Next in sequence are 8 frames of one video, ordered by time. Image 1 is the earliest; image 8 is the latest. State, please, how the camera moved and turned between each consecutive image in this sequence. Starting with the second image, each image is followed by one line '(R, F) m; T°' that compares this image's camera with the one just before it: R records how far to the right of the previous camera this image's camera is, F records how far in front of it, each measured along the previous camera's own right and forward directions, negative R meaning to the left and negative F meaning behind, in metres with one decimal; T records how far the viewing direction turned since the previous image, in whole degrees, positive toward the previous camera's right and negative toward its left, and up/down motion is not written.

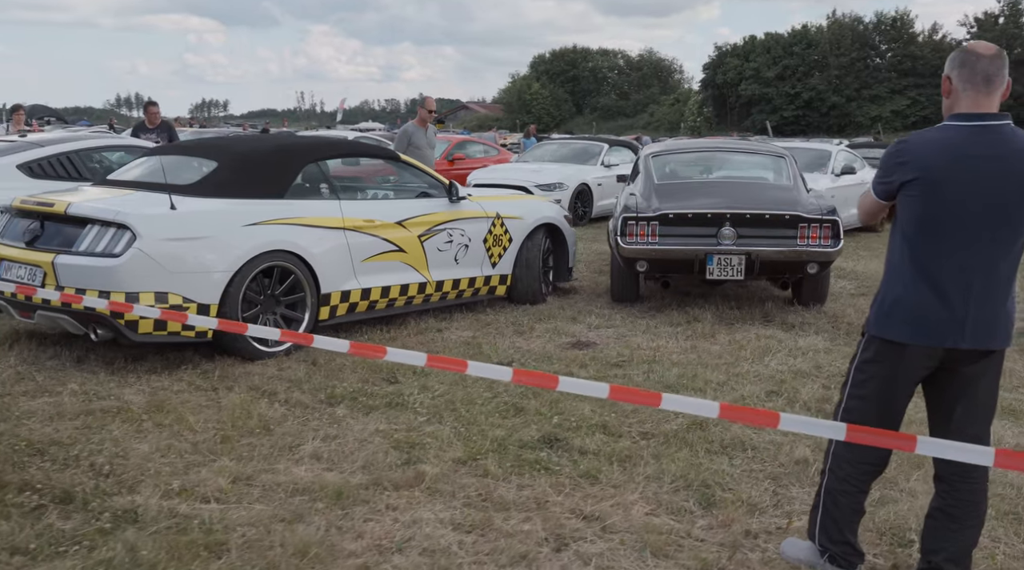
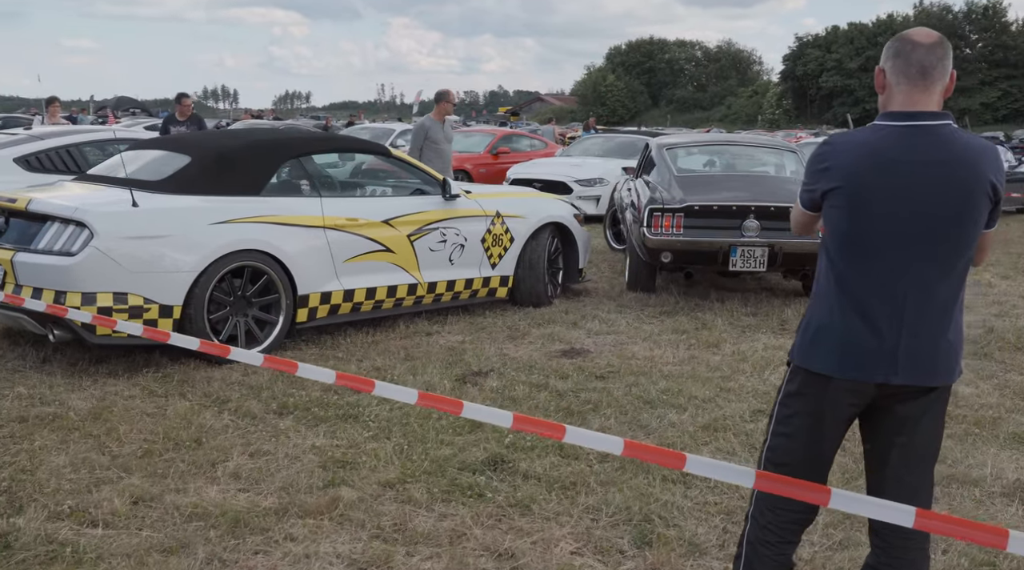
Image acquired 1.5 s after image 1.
(+0.5, +0.3) m; -4°
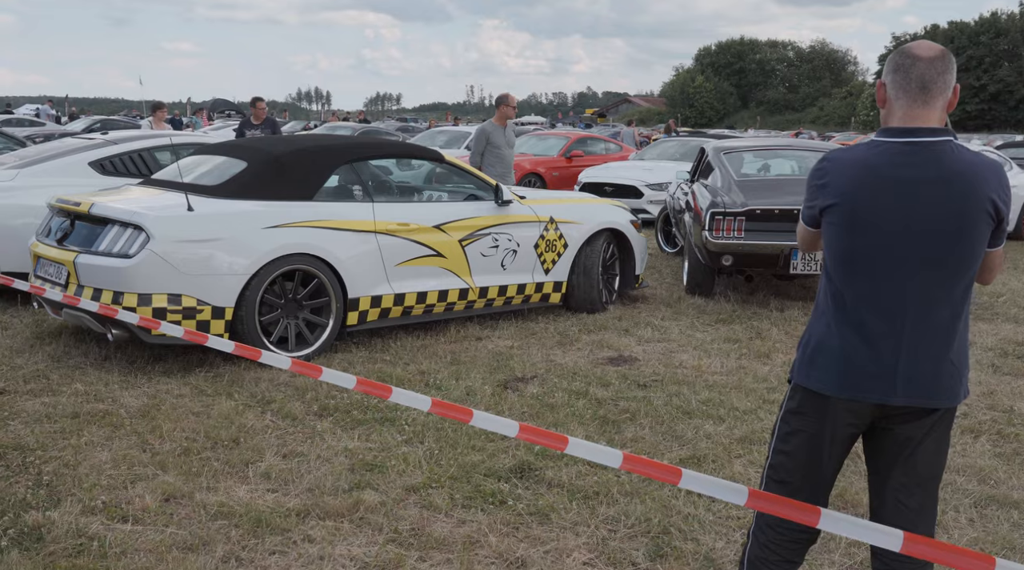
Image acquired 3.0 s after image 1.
(+0.2, 0.0) m; -5°
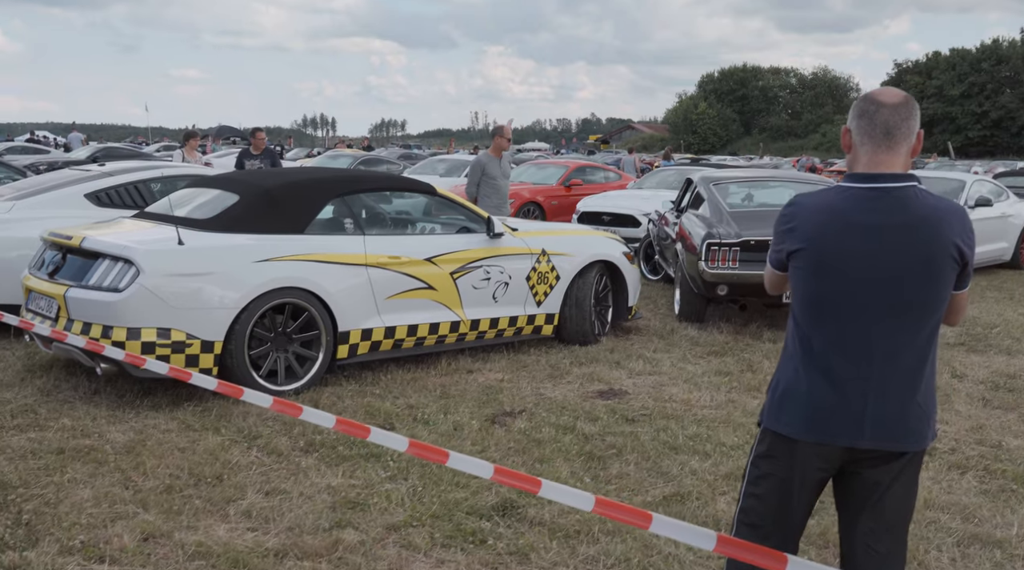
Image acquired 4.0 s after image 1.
(+0.1, 0.0) m; 0°
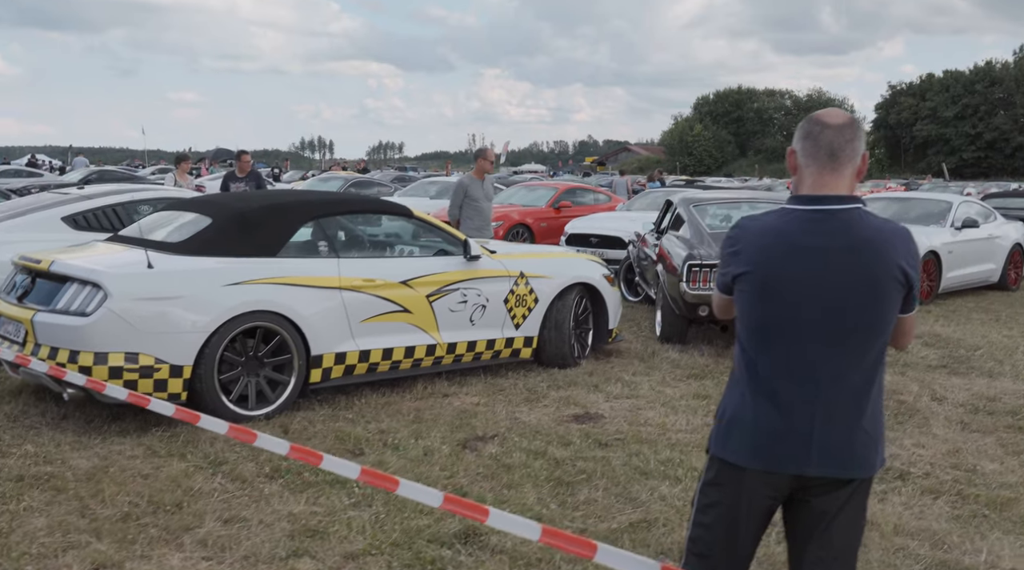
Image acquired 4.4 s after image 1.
(+0.1, 0.0) m; 0°
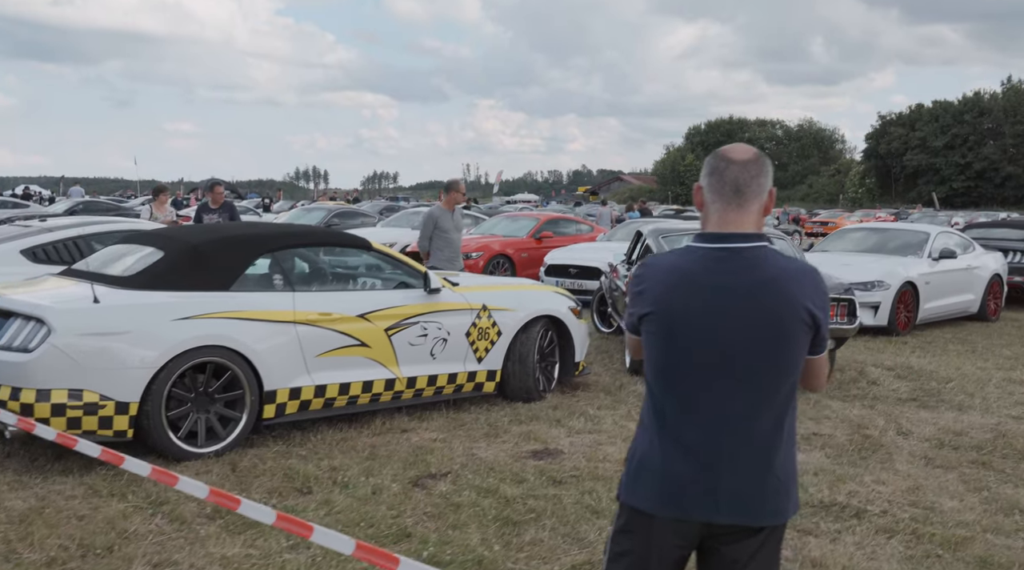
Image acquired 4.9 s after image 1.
(+0.2, +0.1) m; +1°
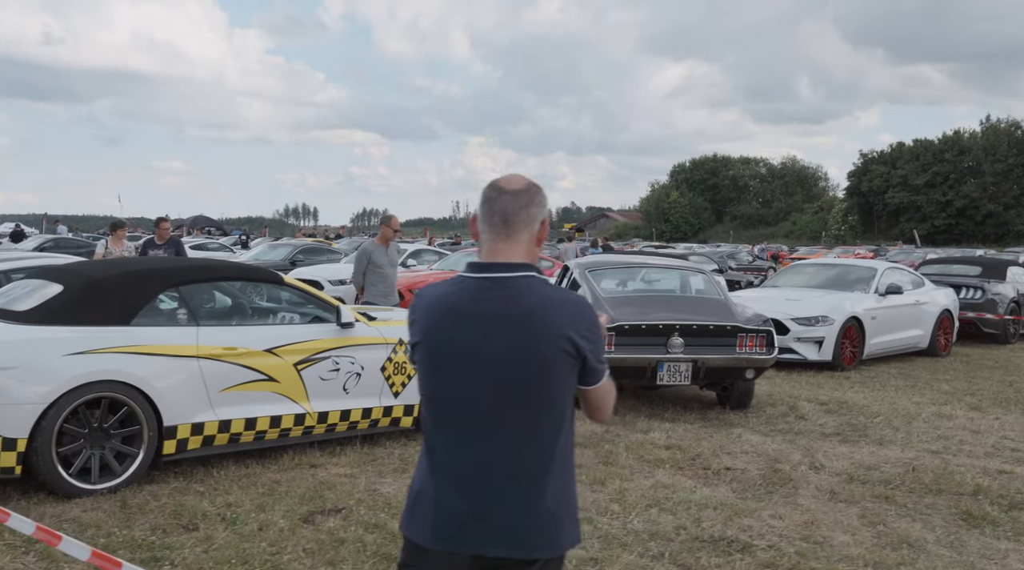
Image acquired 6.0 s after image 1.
(+0.5, 0.0) m; +1°
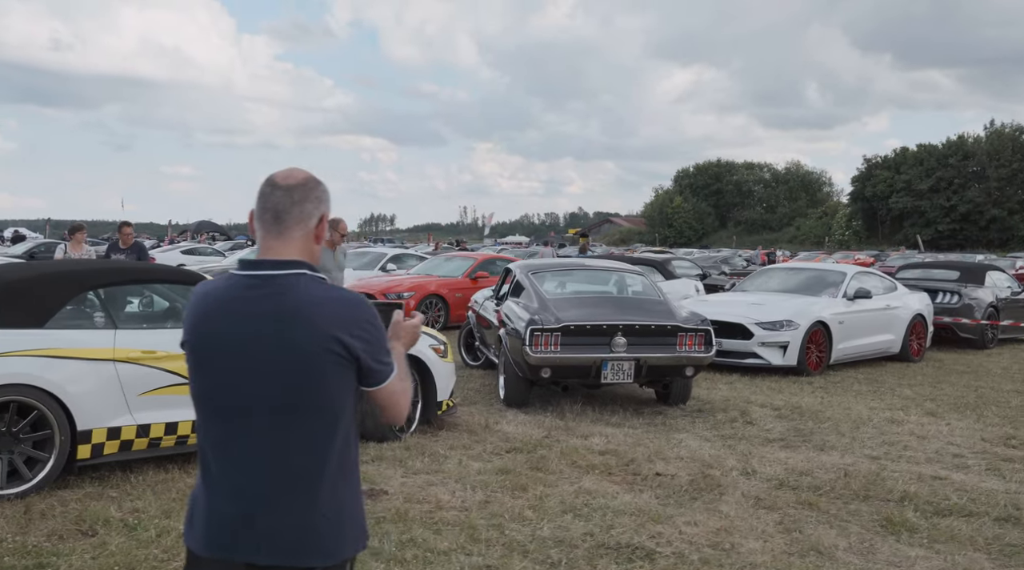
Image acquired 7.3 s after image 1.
(+0.5, +0.1) m; 0°
